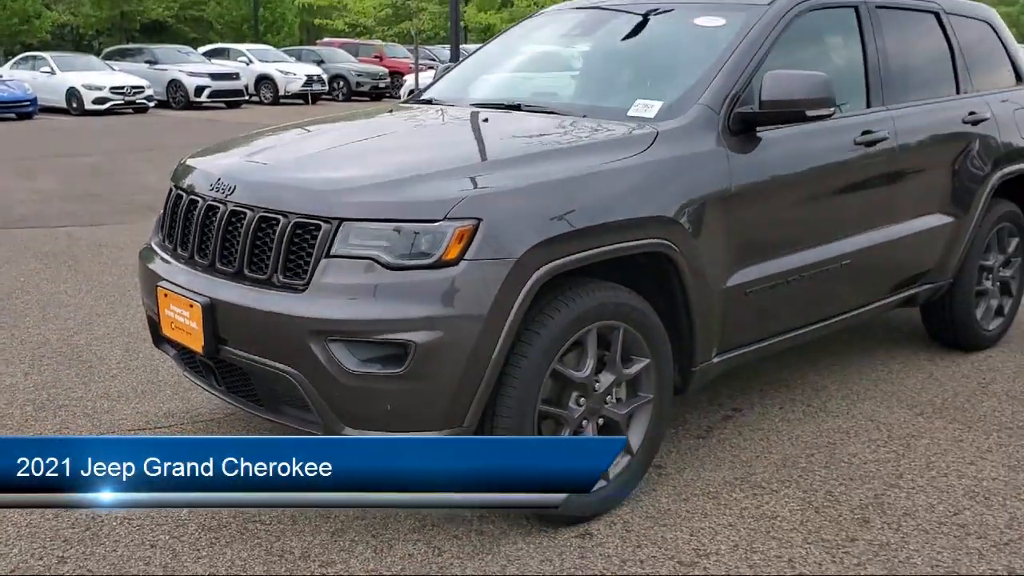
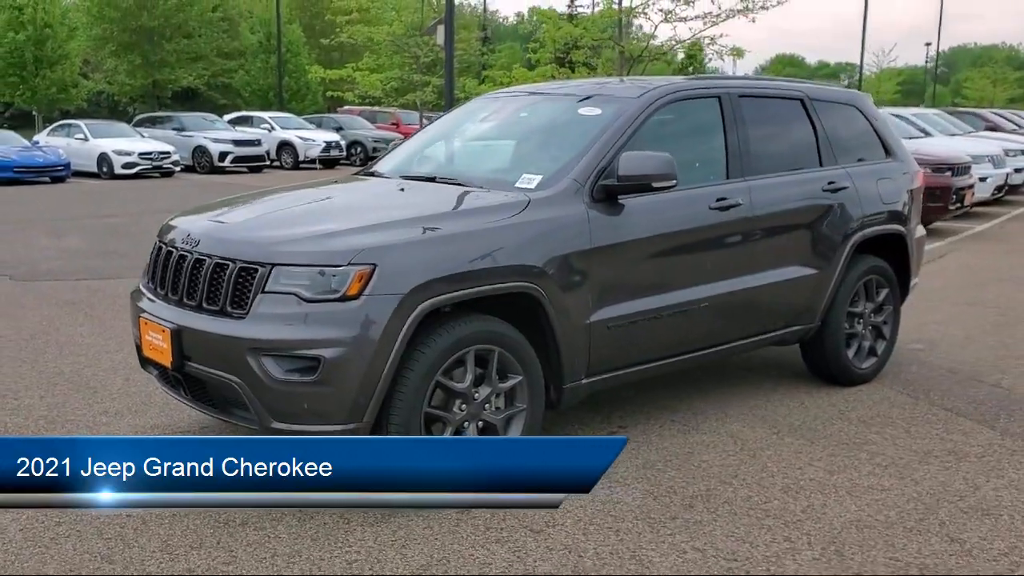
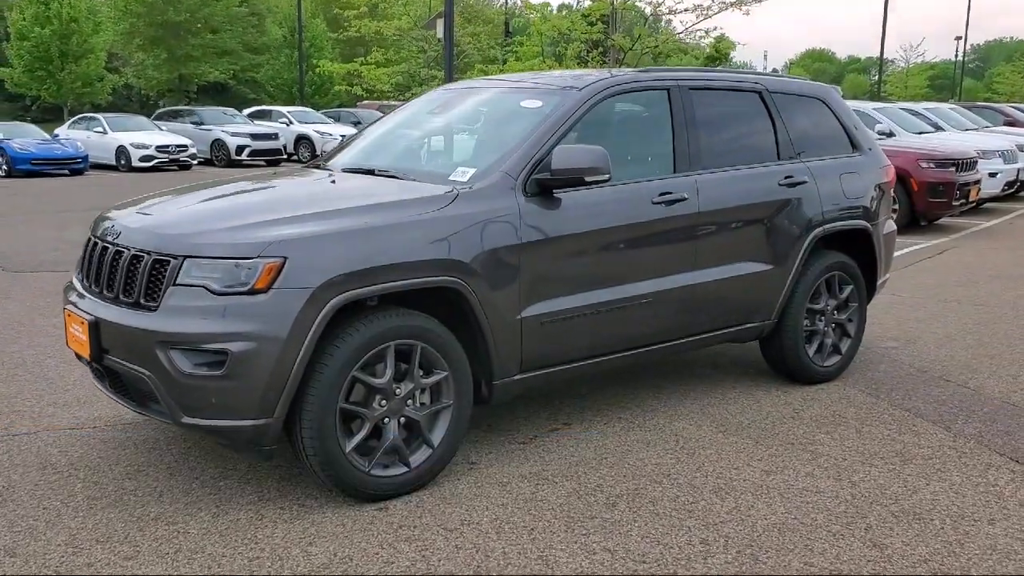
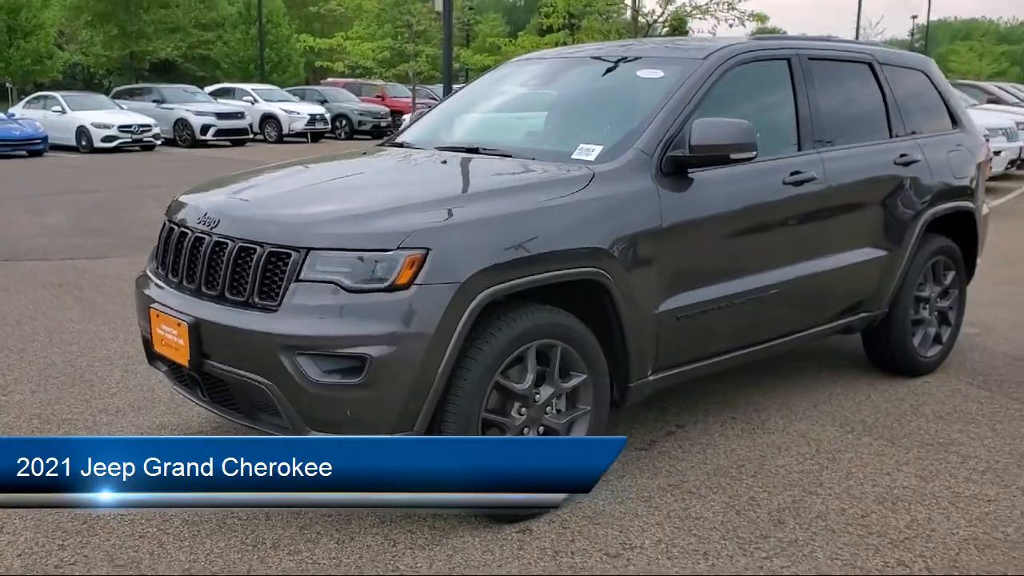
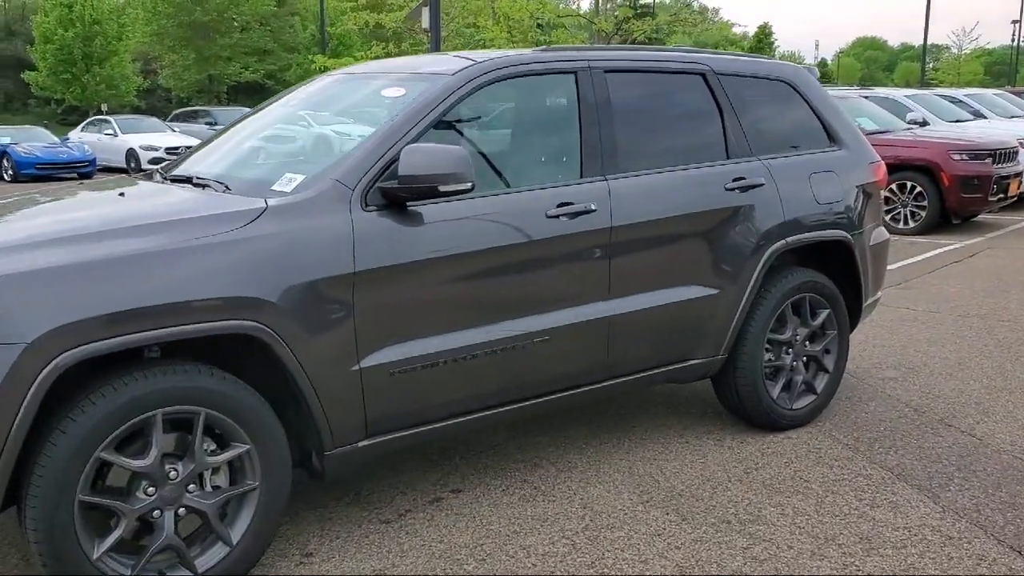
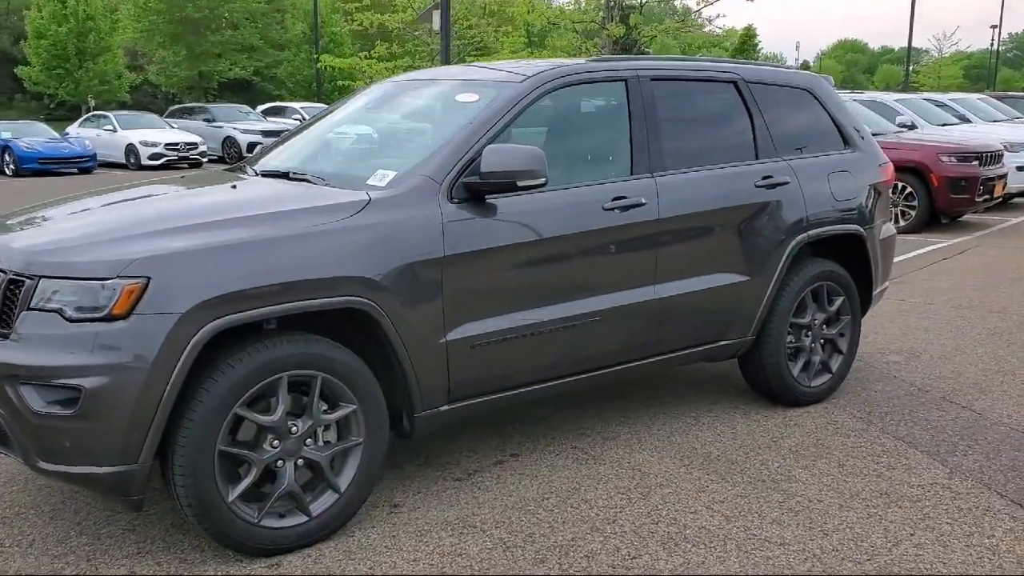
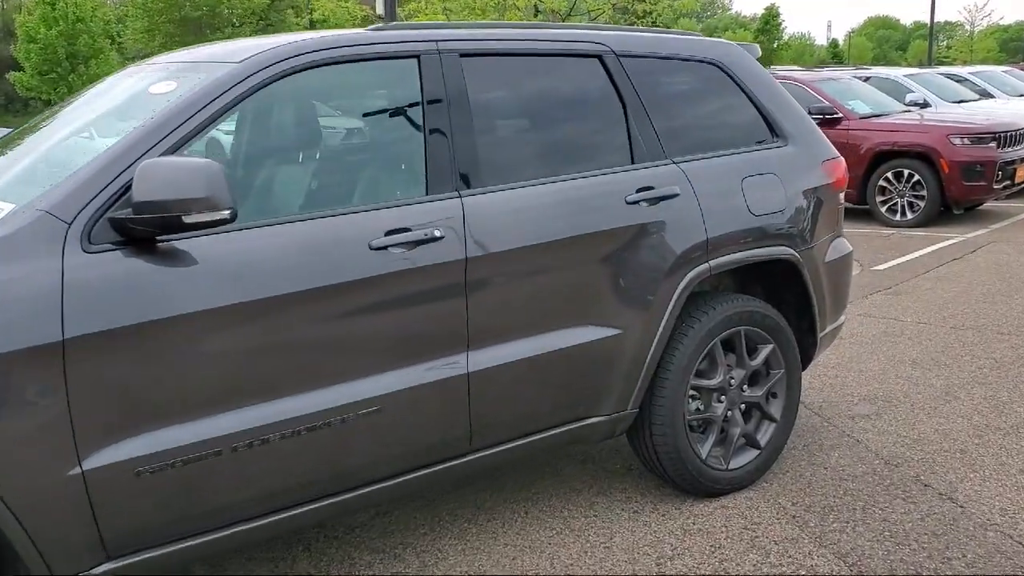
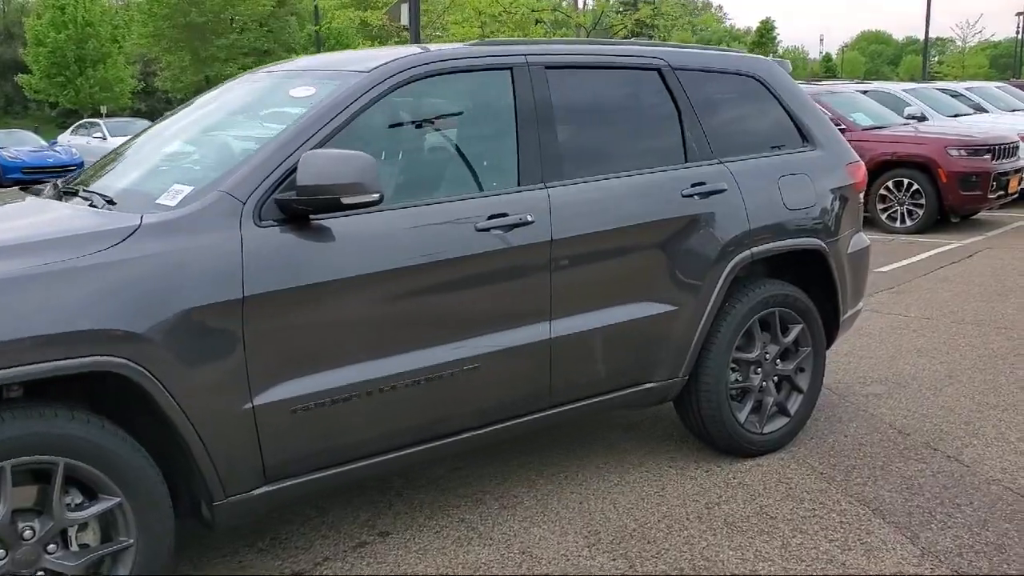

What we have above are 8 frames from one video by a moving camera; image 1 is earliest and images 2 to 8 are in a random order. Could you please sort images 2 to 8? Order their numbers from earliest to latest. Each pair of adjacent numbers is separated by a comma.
4, 2, 3, 6, 5, 8, 7
